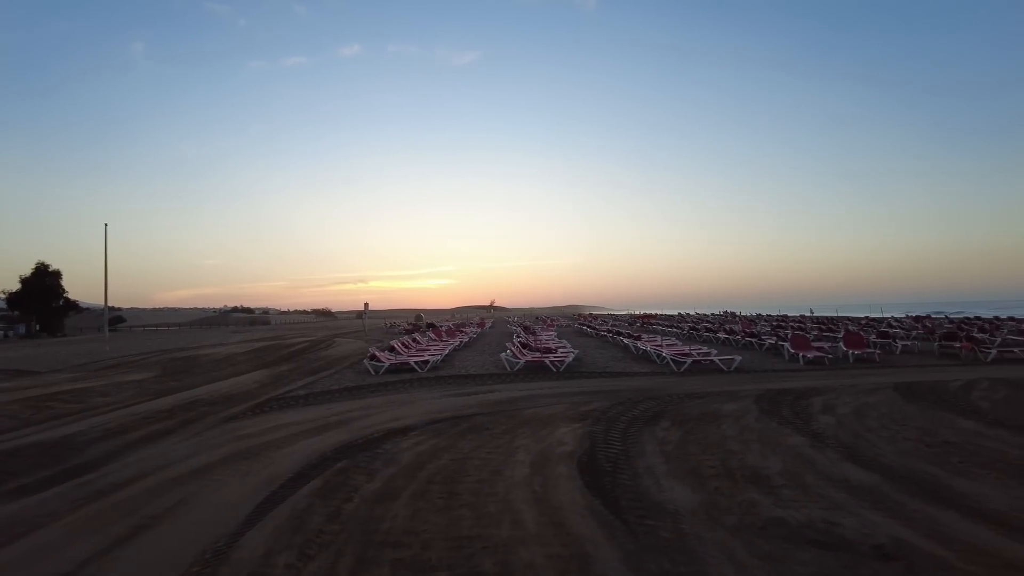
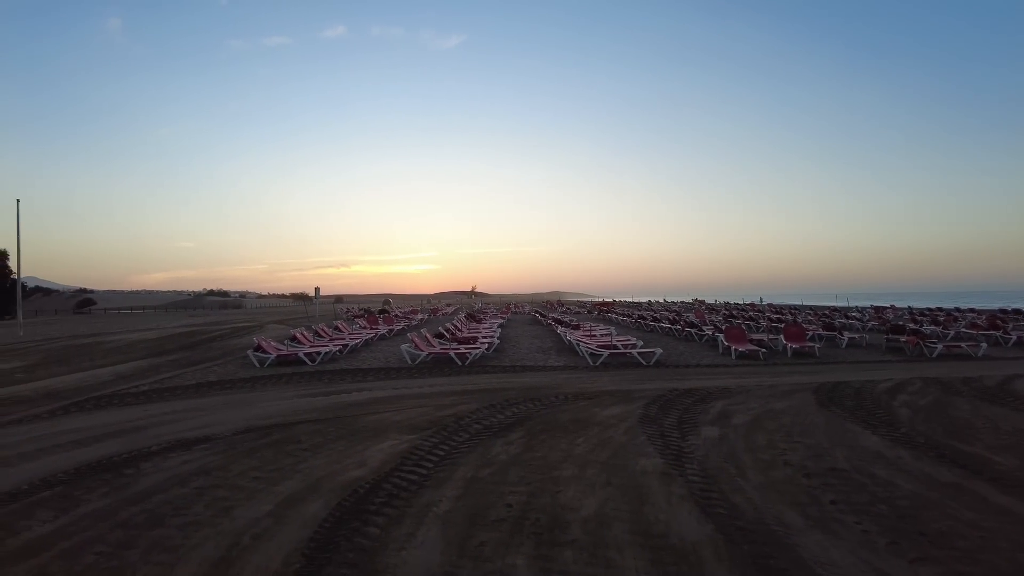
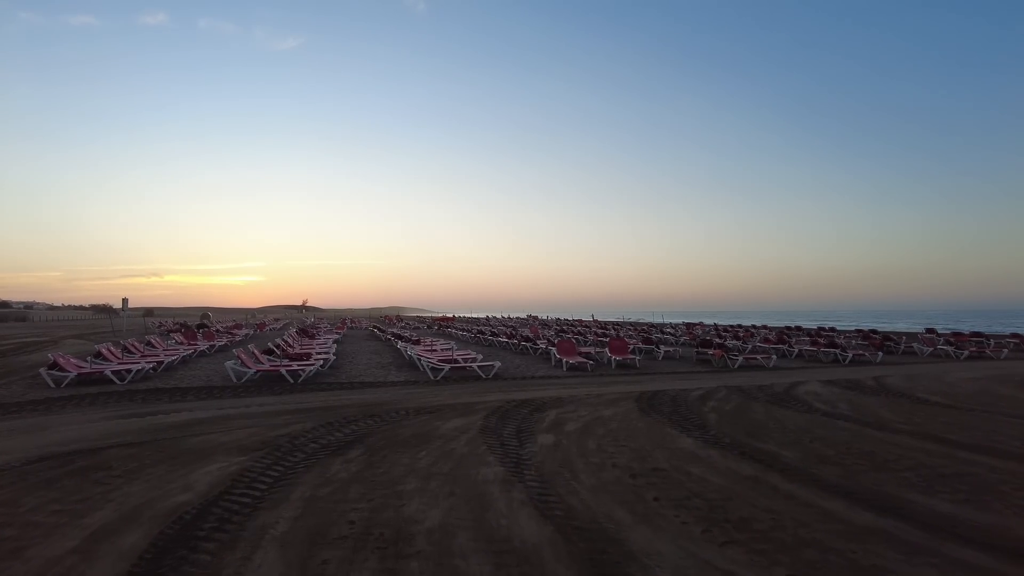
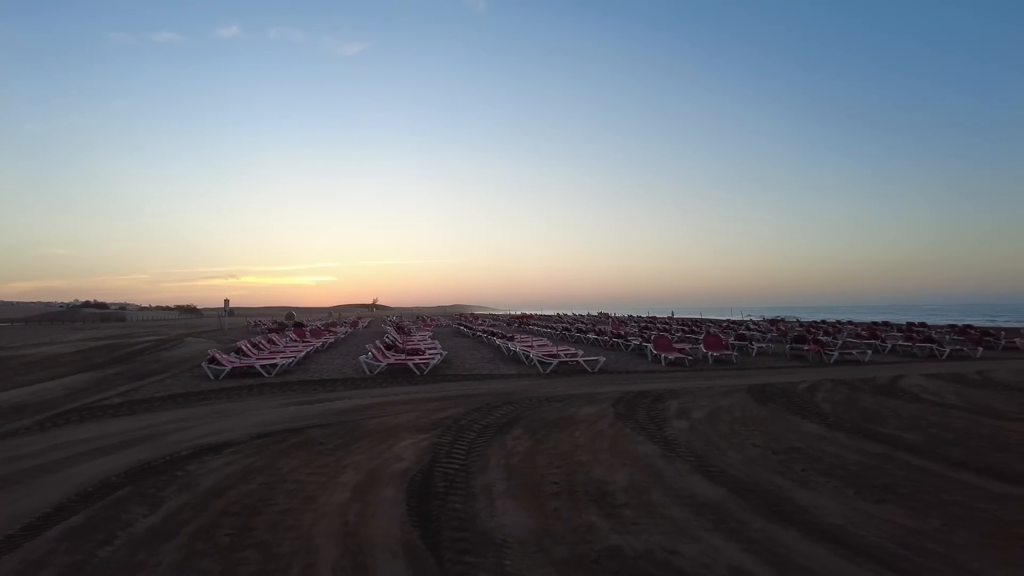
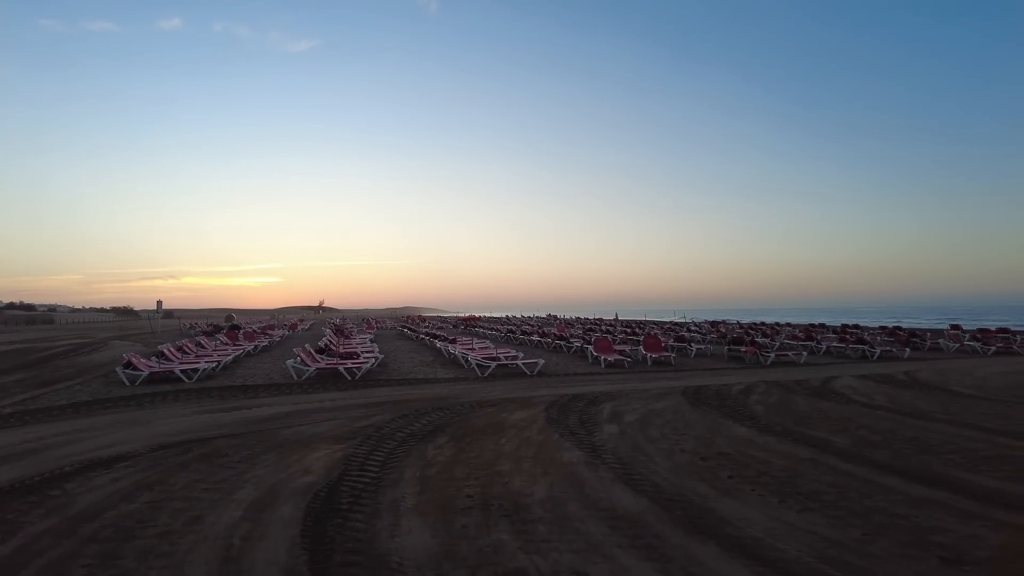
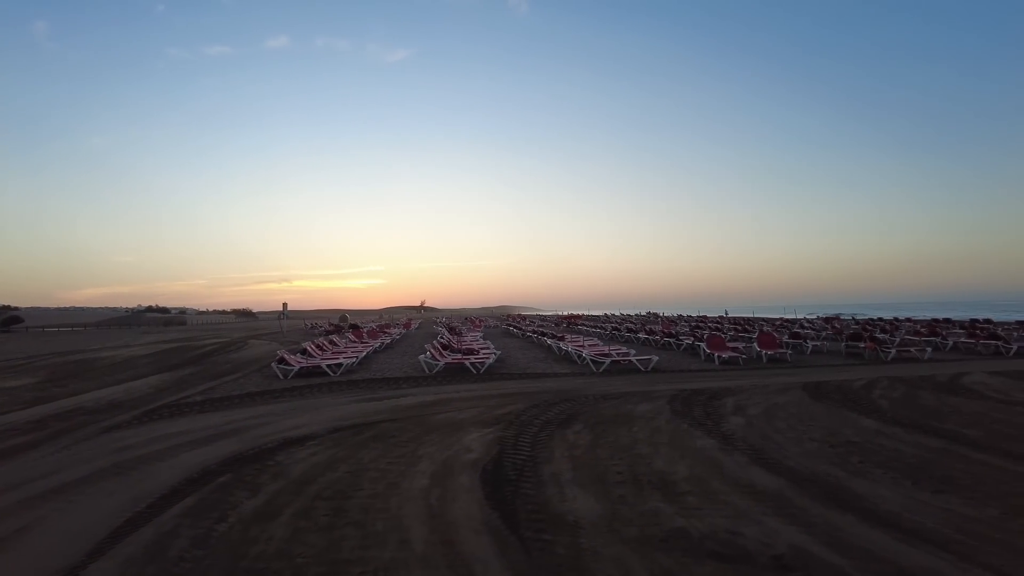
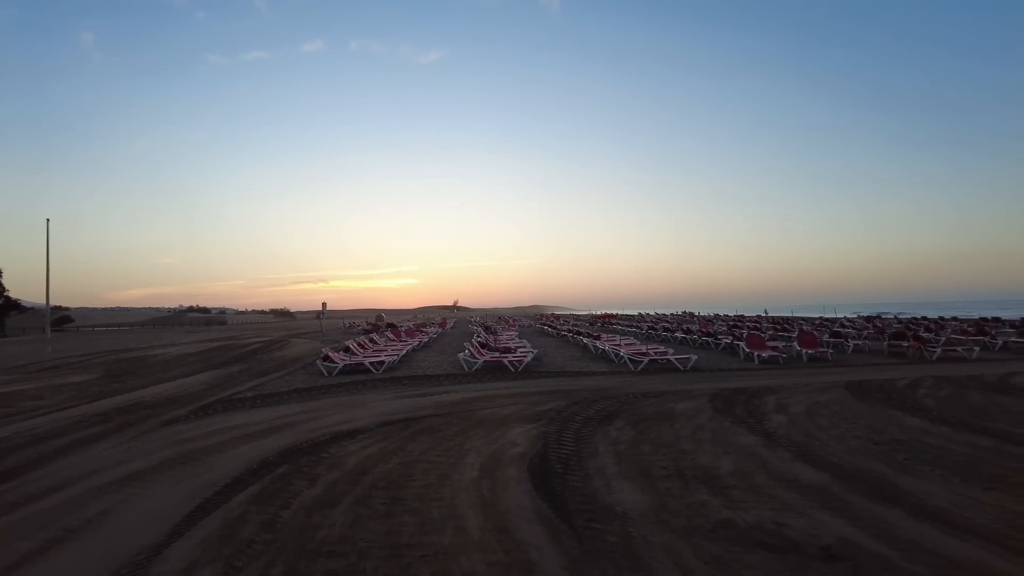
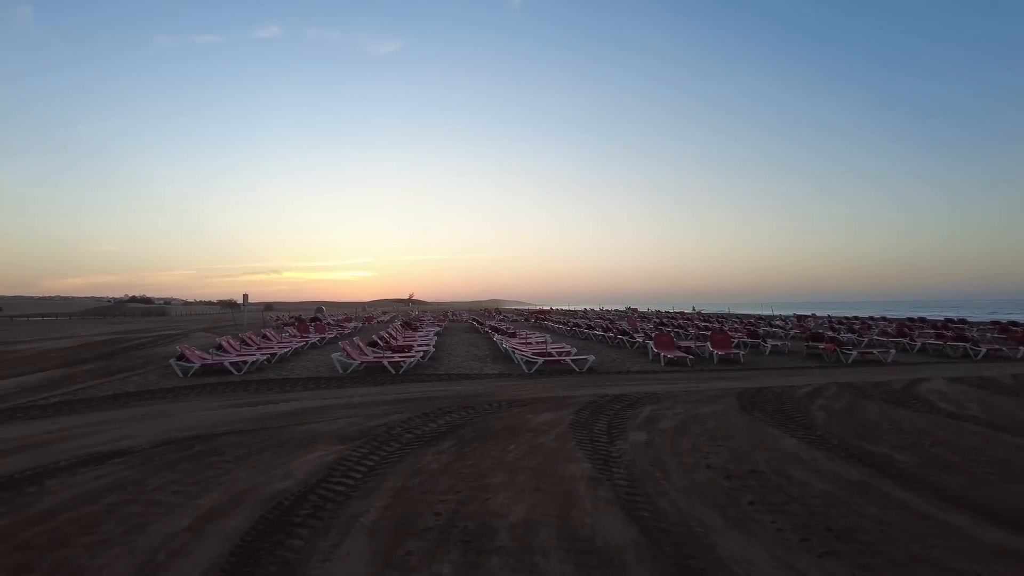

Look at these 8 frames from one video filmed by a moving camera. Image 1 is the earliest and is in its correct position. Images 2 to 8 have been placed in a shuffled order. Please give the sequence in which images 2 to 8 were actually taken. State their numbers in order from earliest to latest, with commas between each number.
7, 6, 4, 5, 3, 8, 2
